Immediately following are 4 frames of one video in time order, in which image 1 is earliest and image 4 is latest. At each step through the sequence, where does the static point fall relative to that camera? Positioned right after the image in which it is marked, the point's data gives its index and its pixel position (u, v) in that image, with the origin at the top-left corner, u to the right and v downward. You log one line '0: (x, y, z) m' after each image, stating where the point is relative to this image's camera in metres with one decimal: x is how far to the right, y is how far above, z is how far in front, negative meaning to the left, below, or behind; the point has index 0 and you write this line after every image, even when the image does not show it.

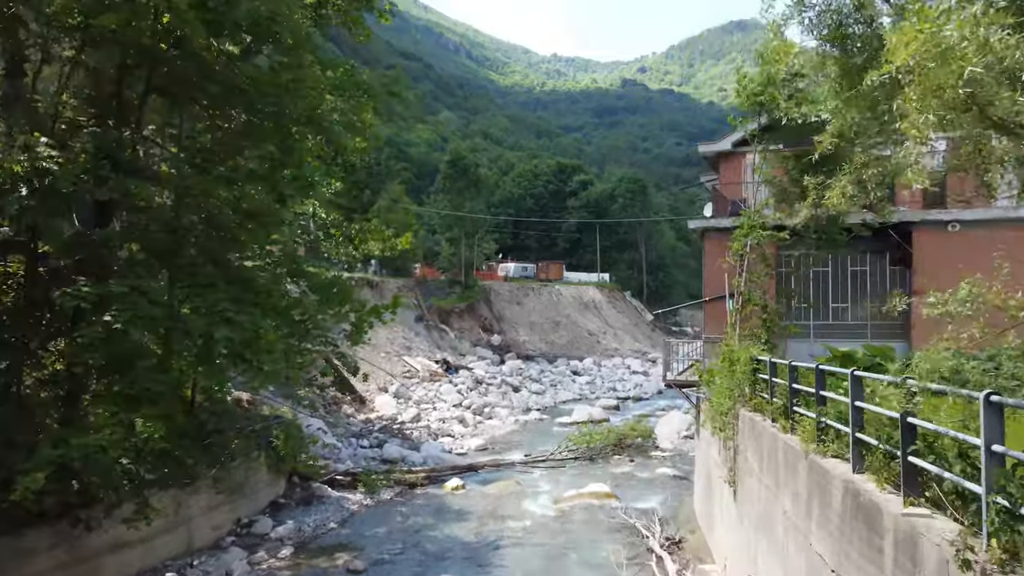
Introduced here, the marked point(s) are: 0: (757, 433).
0: (+2.5, -1.5, +7.3) m
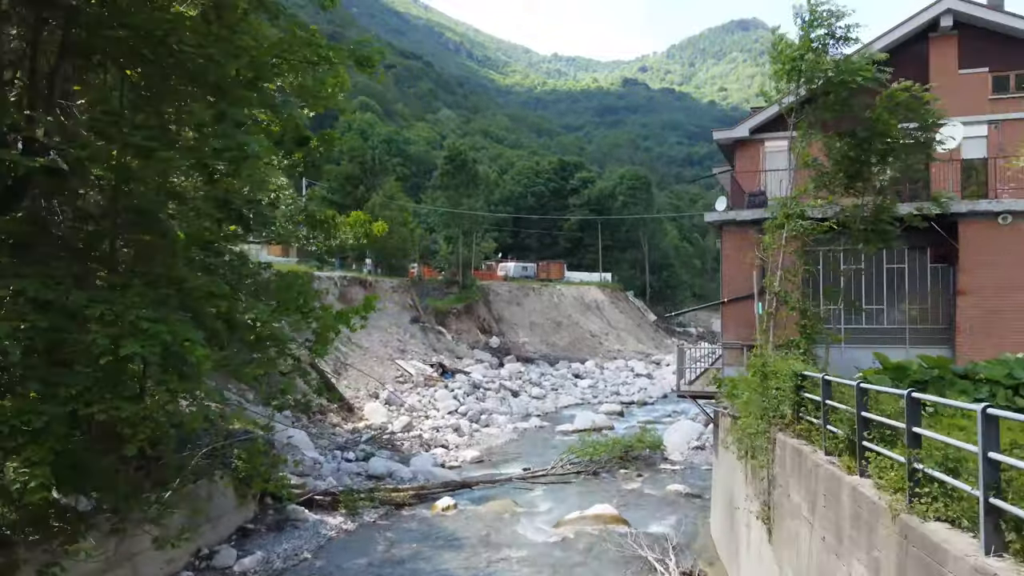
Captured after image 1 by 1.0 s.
0: (+2.4, -1.5, +5.9) m
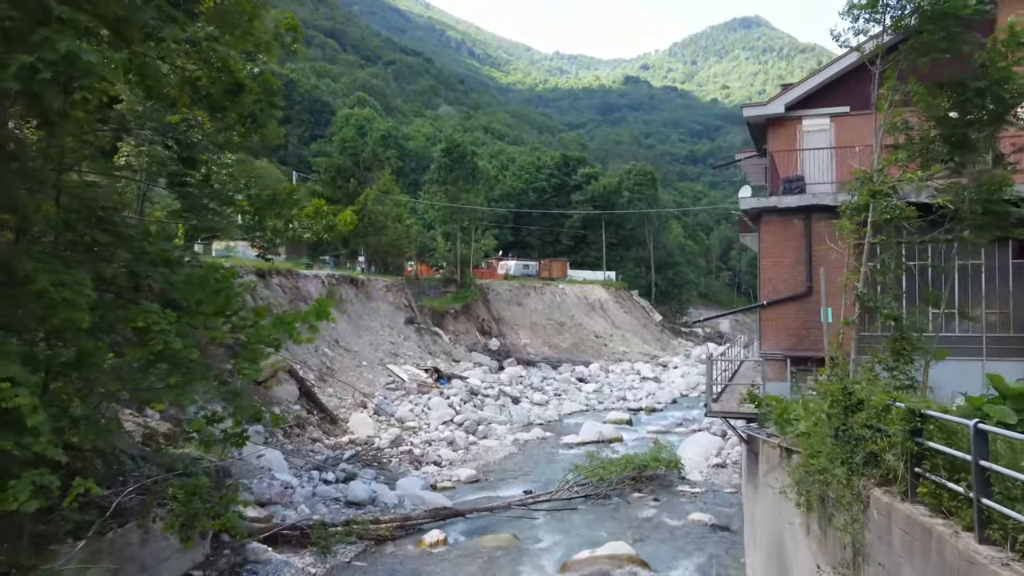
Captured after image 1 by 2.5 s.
0: (+2.4, -1.5, +4.0) m
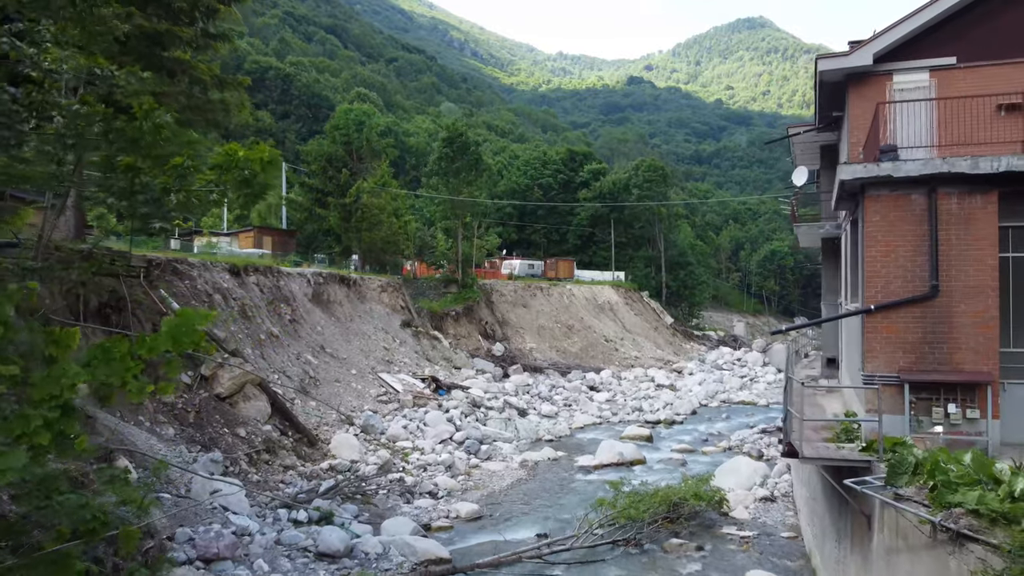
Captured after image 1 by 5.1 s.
0: (+2.6, -1.5, +1.3) m
